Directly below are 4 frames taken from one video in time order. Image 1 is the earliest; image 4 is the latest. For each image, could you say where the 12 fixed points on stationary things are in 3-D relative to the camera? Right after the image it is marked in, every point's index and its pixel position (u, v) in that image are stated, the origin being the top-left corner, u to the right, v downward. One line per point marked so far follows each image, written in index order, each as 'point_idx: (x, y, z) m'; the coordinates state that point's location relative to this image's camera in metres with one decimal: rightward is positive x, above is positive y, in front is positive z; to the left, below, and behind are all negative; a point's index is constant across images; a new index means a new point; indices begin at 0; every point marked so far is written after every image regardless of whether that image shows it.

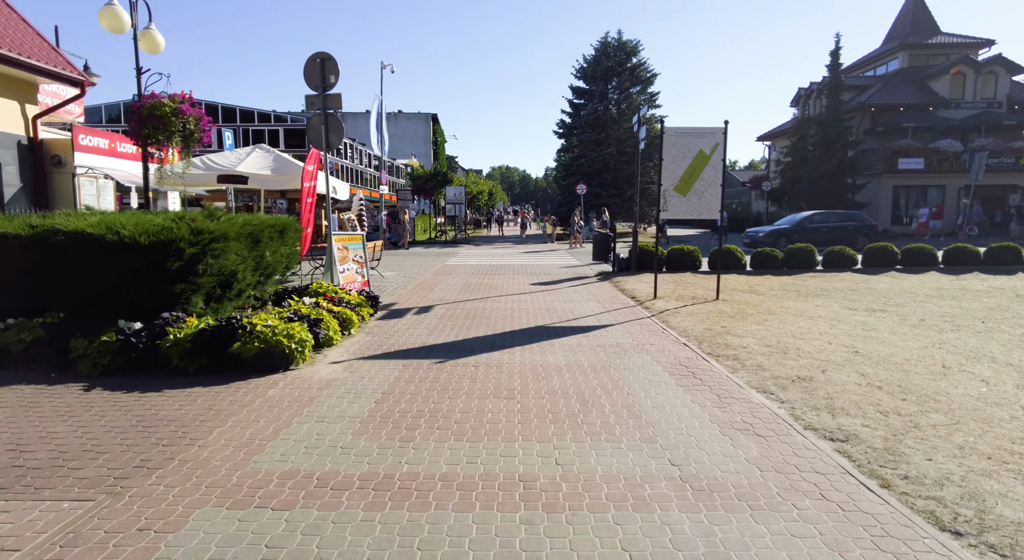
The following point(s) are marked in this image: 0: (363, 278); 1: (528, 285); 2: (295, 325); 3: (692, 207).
0: (-2.9, 0.0, +11.3) m
1: (+0.4, -0.1, +14.5) m
2: (-2.3, -0.5, +6.5) m
3: (+3.4, +1.4, +11.2) m
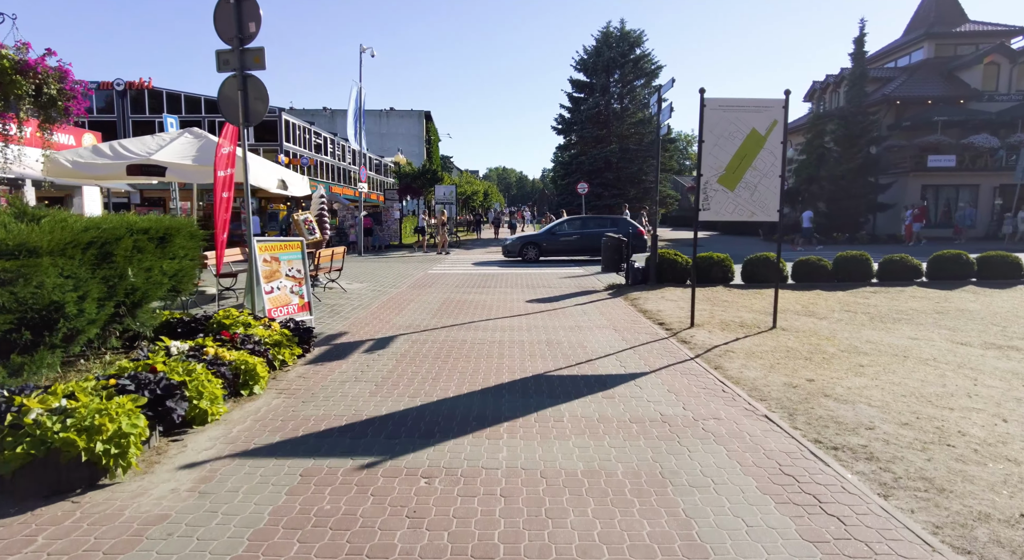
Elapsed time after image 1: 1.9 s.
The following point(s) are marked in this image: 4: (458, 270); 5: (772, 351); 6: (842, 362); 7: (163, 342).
0: (-3.0, -0.3, +8.5) m
1: (+0.2, -0.4, +11.7) m
2: (-2.5, -0.8, +3.8) m
3: (+3.2, +1.1, +8.4) m
4: (-1.7, +0.3, +18.5) m
5: (+3.1, -0.8, +7.1) m
6: (+3.6, -0.9, +6.6) m
7: (-3.3, -0.6, +5.6) m
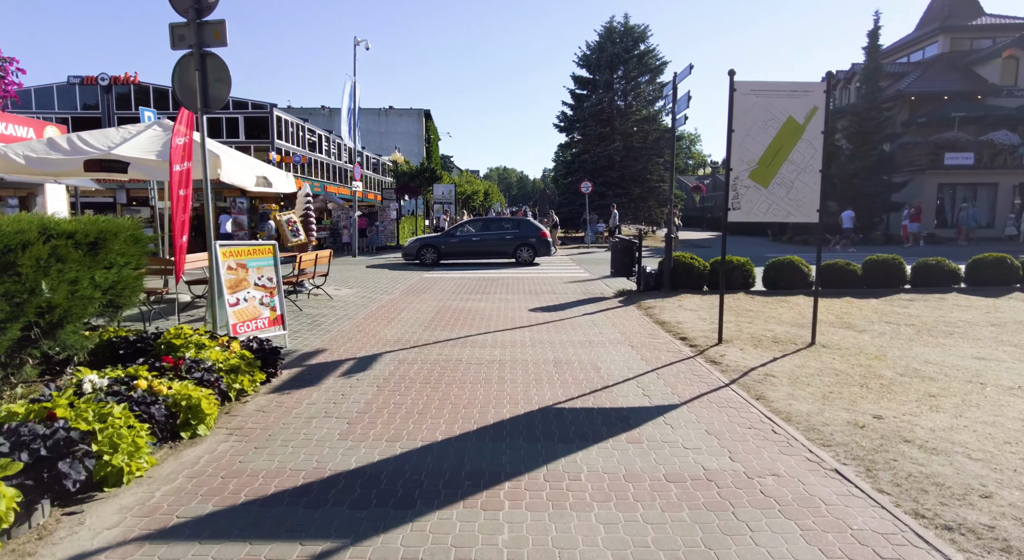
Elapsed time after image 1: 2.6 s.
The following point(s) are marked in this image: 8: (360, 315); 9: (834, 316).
0: (-3.0, -0.4, +7.4) m
1: (+0.2, -0.5, +10.7) m
2: (-2.4, -0.9, +2.7) m
3: (+3.3, +0.9, +7.4) m
4: (-1.6, +0.2, +17.5) m
5: (+3.1, -1.0, +6.0) m
6: (+3.6, -1.0, +5.5) m
7: (-3.2, -0.7, +4.6) m
8: (-2.6, -0.6, +10.0) m
9: (+5.1, -0.6, +9.4) m
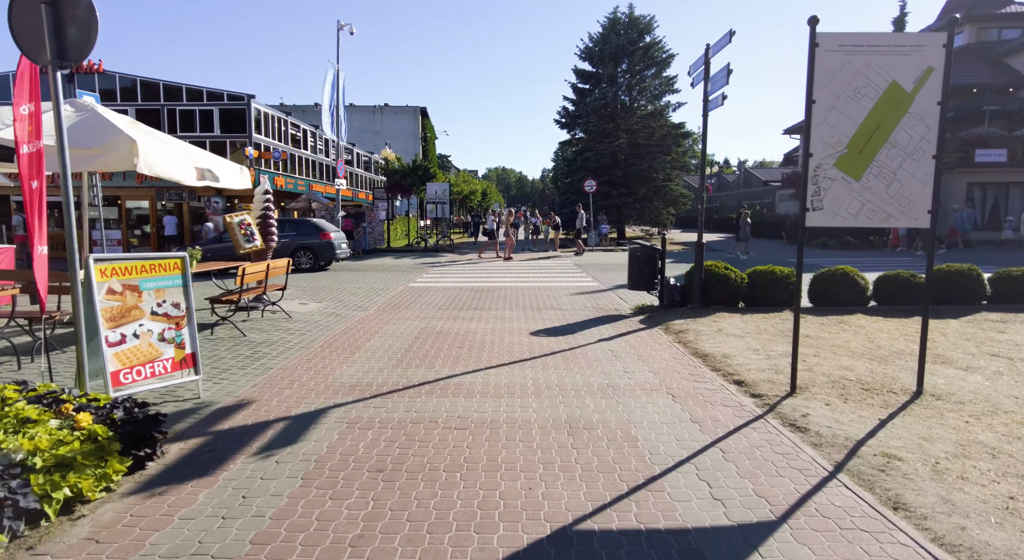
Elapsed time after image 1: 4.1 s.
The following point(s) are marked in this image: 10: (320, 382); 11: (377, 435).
0: (-3.0, -0.6, +5.4) m
1: (+0.2, -0.8, +8.6) m
2: (-2.5, -1.2, +0.7) m
3: (+3.2, +0.7, +5.4) m
4: (-1.7, 0.0, +15.5) m
5: (+3.0, -1.2, +4.0) m
6: (+3.6, -1.2, +3.5) m
7: (-3.3, -0.9, +2.5) m
8: (-2.6, -0.8, +8.0) m
9: (+5.0, -0.8, +7.4) m
10: (-1.9, -1.0, +6.1) m
11: (-1.1, -1.2, +4.7) m
